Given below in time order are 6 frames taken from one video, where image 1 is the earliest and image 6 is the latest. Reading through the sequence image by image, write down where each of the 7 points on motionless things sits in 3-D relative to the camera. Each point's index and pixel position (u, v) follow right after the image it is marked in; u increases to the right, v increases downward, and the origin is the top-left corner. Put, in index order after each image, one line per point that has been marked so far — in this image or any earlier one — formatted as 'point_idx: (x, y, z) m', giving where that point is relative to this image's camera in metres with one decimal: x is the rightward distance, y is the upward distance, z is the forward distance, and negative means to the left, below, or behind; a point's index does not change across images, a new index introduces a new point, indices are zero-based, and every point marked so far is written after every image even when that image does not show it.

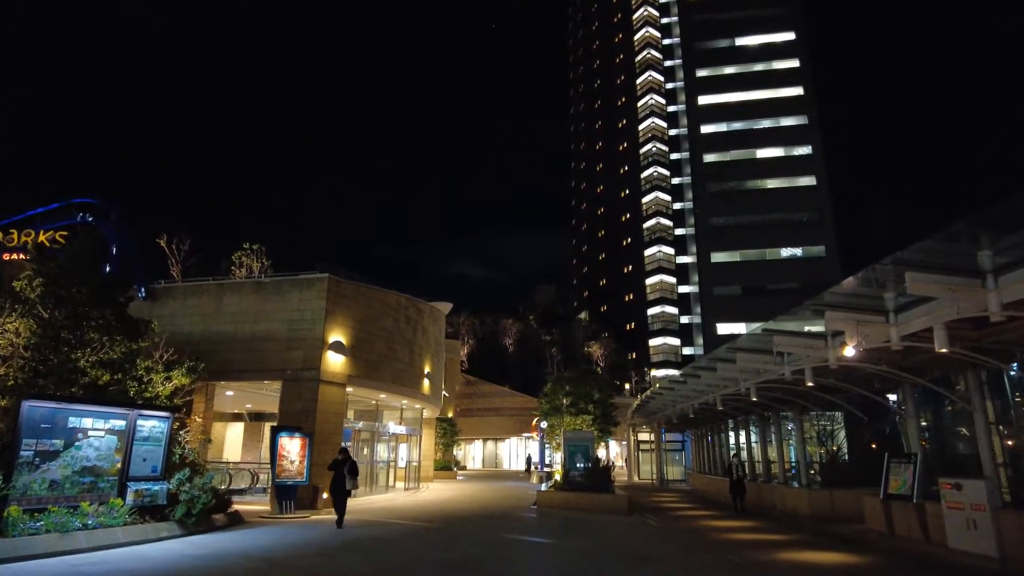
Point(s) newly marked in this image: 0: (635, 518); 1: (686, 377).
0: (+3.3, -6.2, +17.7) m
1: (+4.4, -2.1, +16.2) m
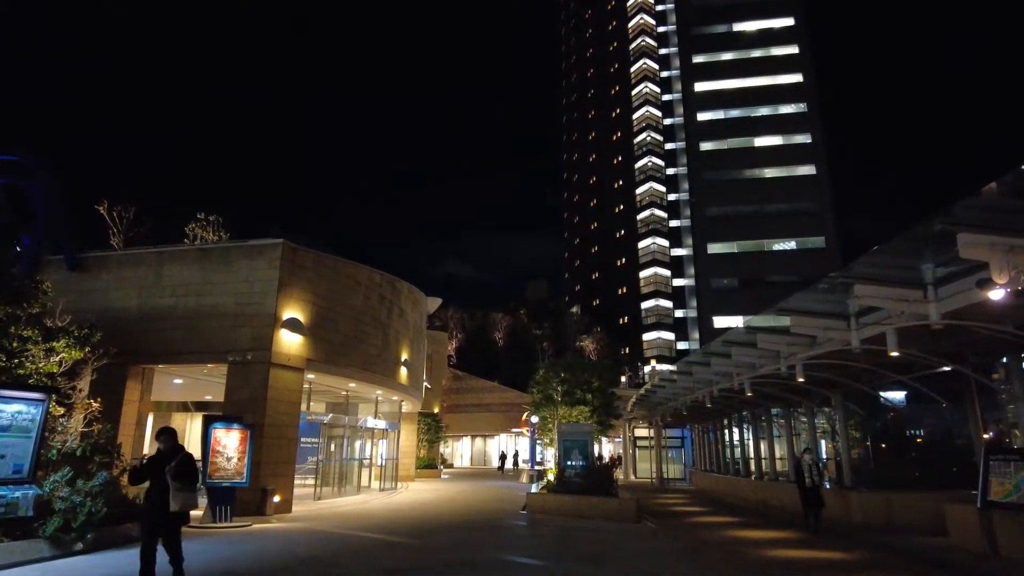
0: (+3.0, -5.4, +14.8) m
1: (+4.1, -1.3, +13.3) m
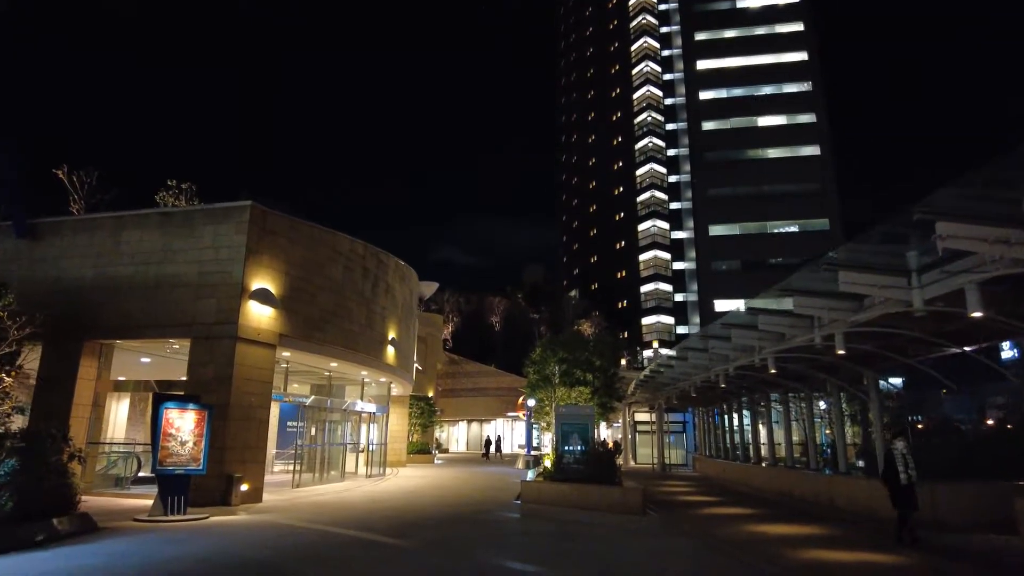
0: (+2.8, -4.7, +13.3) m
1: (+4.0, -0.6, +11.7) m
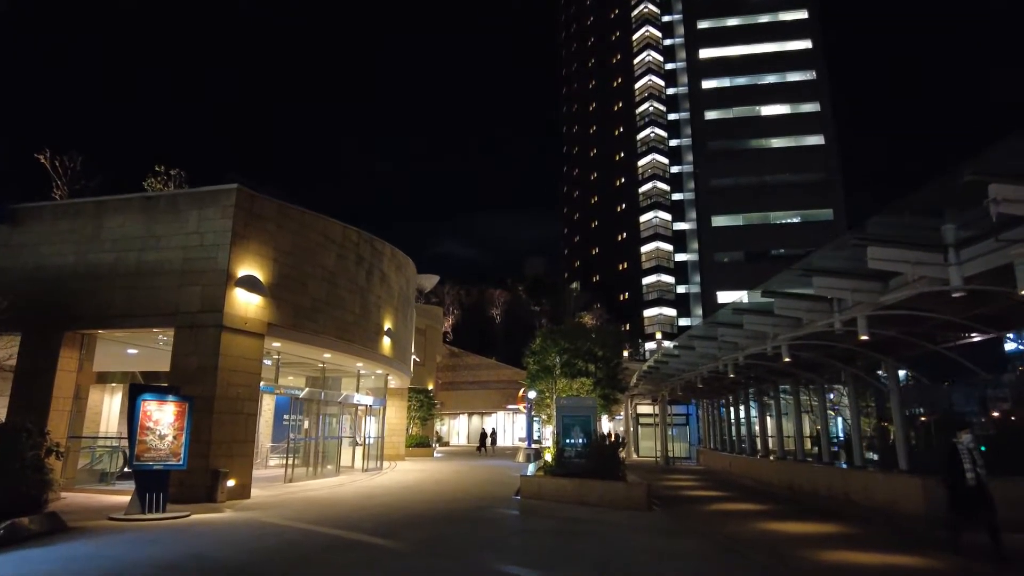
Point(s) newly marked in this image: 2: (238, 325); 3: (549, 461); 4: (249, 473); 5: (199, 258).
0: (+2.8, -4.4, +12.6) m
1: (+3.9, -0.4, +11.0) m
2: (-6.2, -0.8, +15.0) m
3: (+1.0, -4.4, +16.6) m
4: (-5.9, -4.2, +14.9) m
5: (-7.2, +0.7, +15.2) m
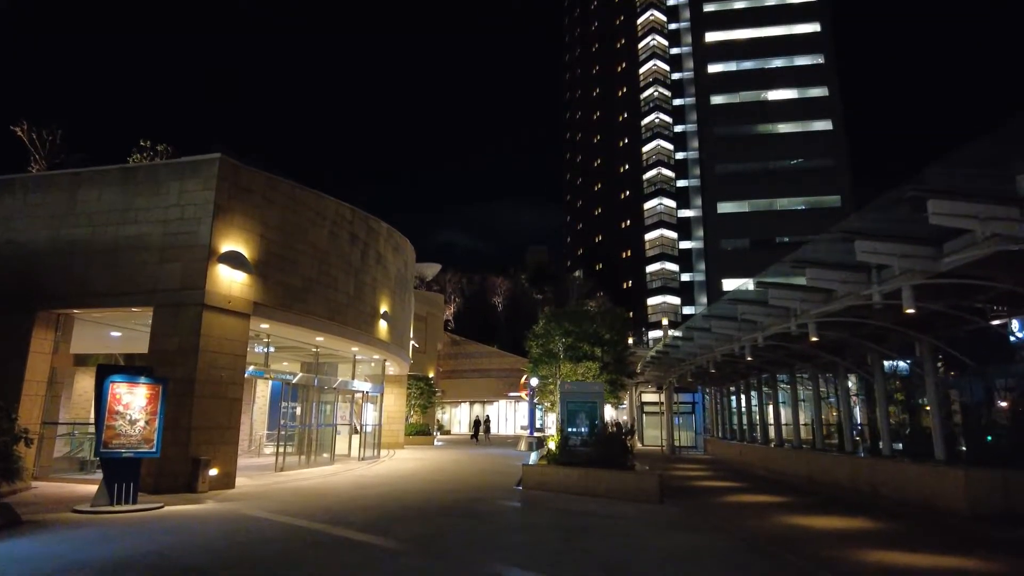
0: (+2.8, -3.9, +11.7) m
1: (+4.0, +0.1, +10.0) m
2: (-6.2, -0.3, +14.0) m
3: (+1.0, -3.9, +15.7) m
4: (-5.9, -3.7, +14.0) m
5: (-7.2, +1.2, +14.2) m
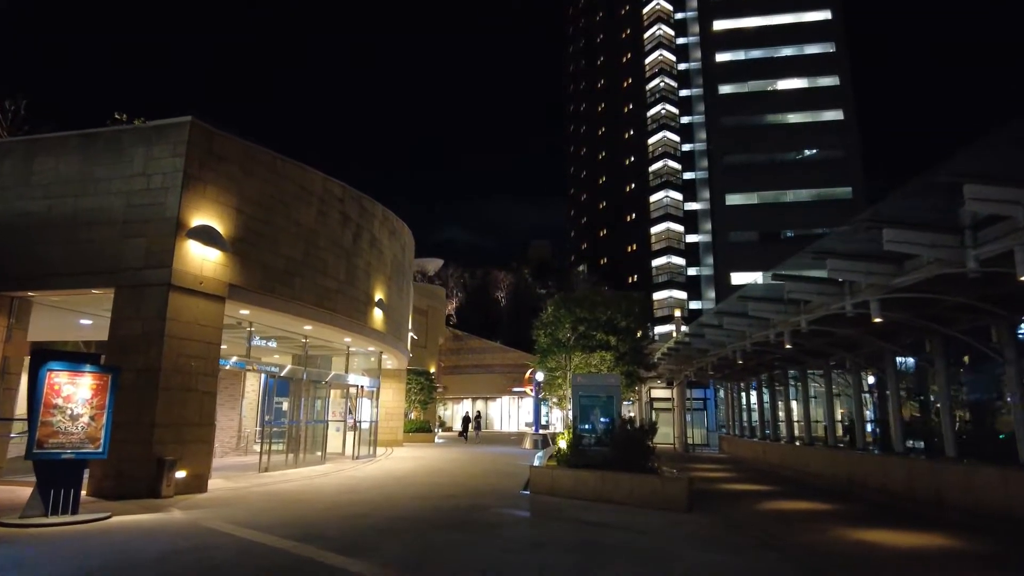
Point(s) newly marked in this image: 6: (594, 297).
0: (+2.9, -3.6, +10.1) m
1: (+4.1, +0.4, +8.4) m
2: (-6.1, +0.1, +12.5) m
3: (+1.1, -3.5, +14.1) m
4: (-5.8, -3.3, +12.4) m
5: (-7.0, +1.6, +12.6) m
6: (+2.5, -0.3, +19.7) m
